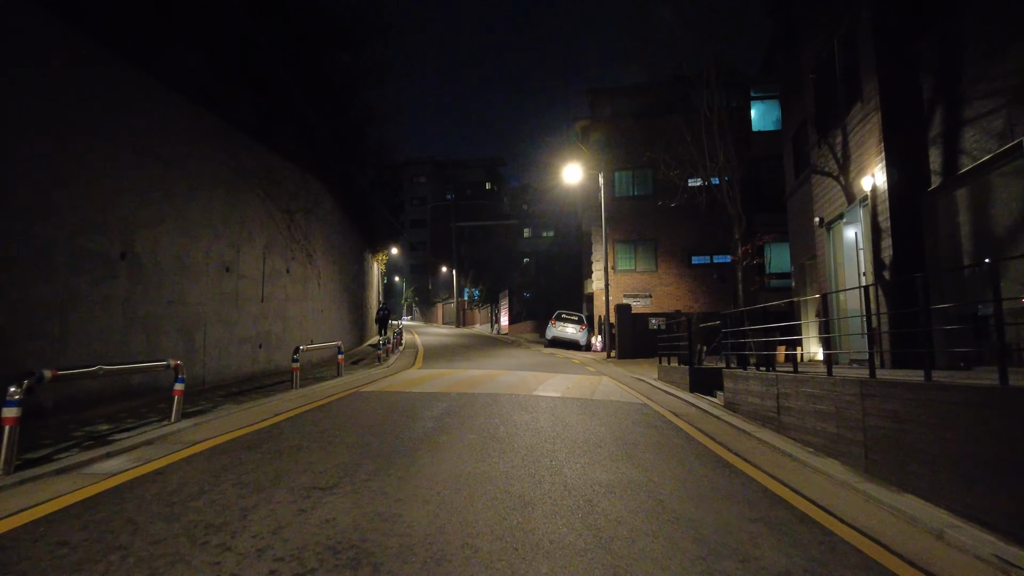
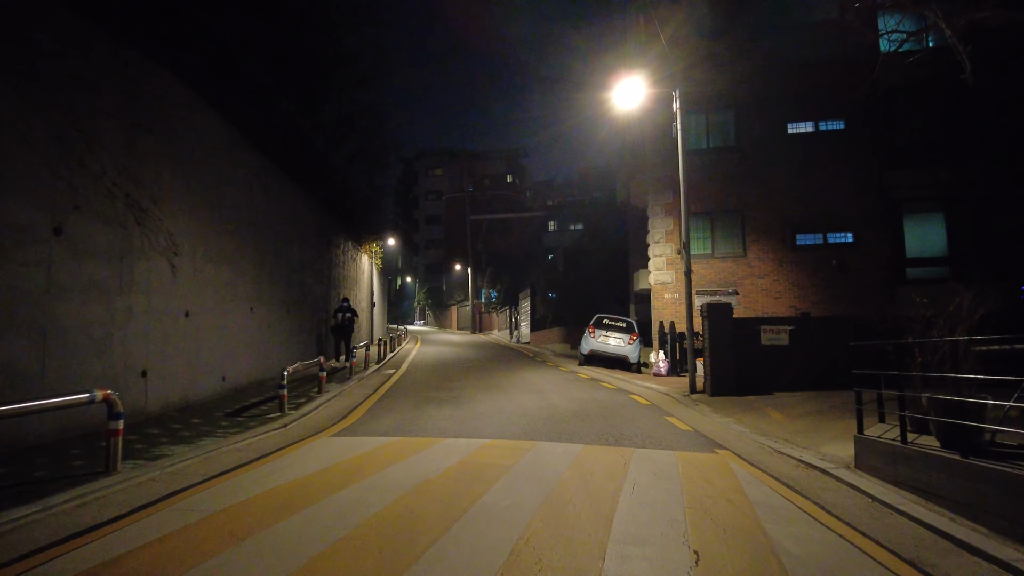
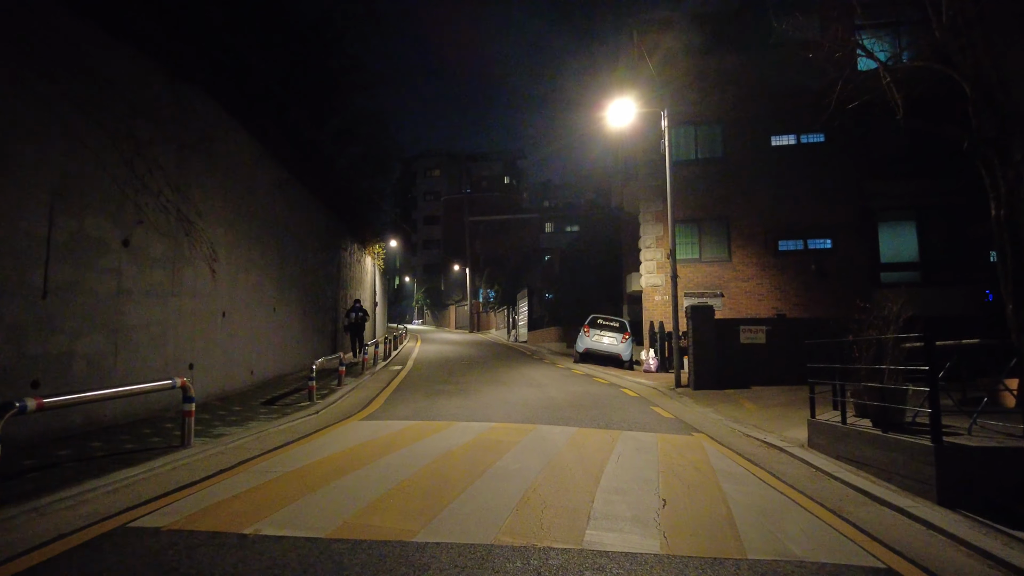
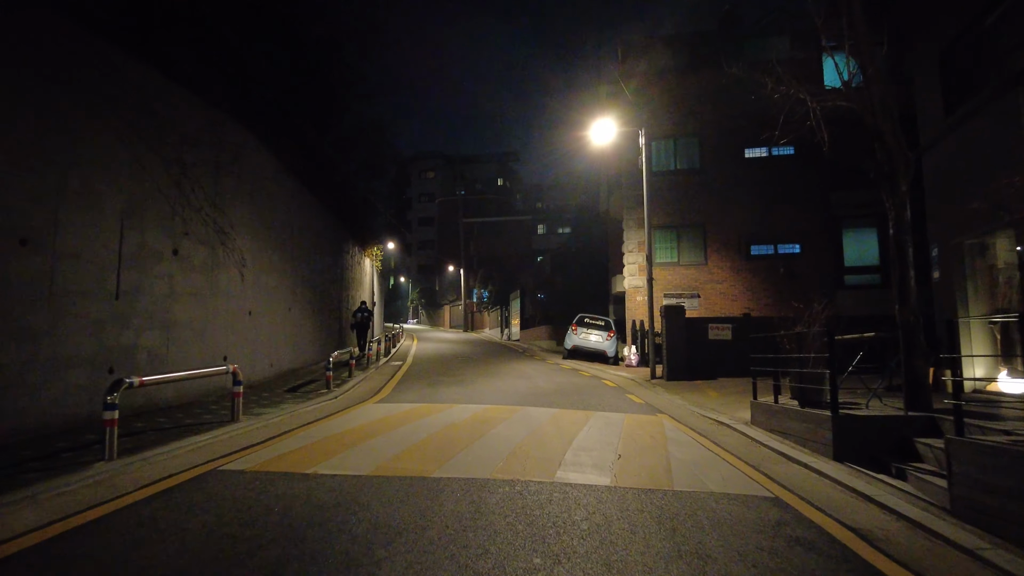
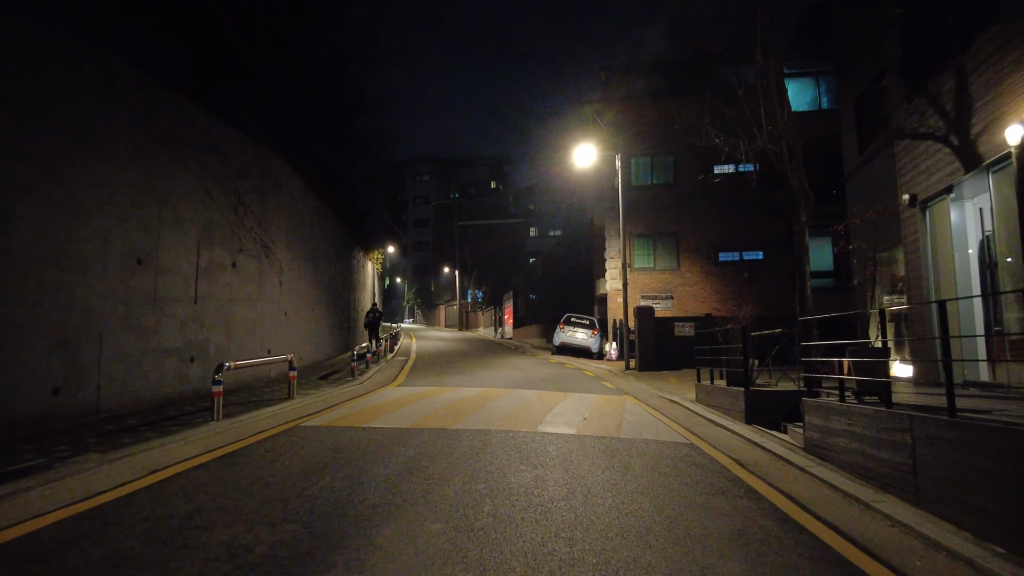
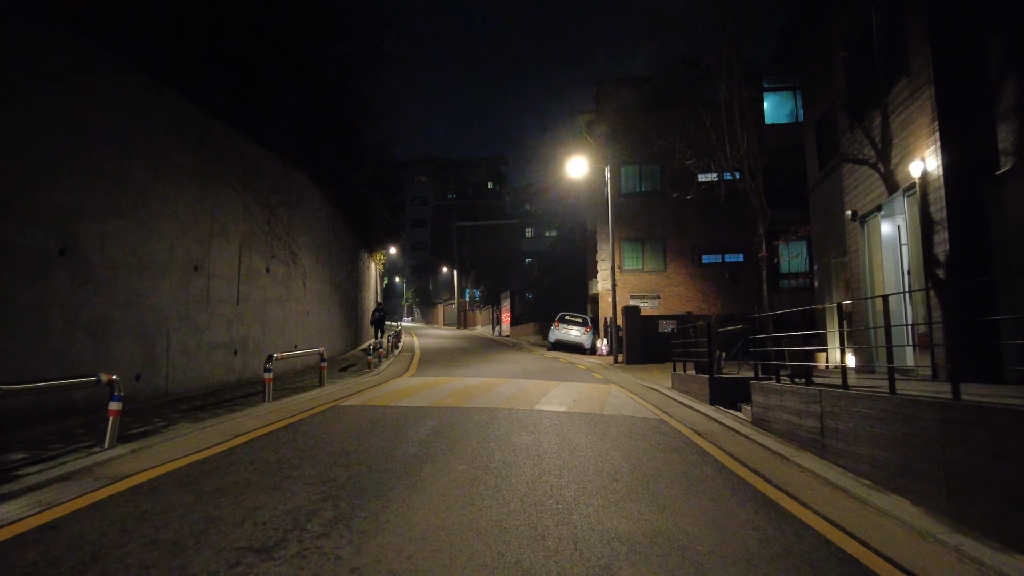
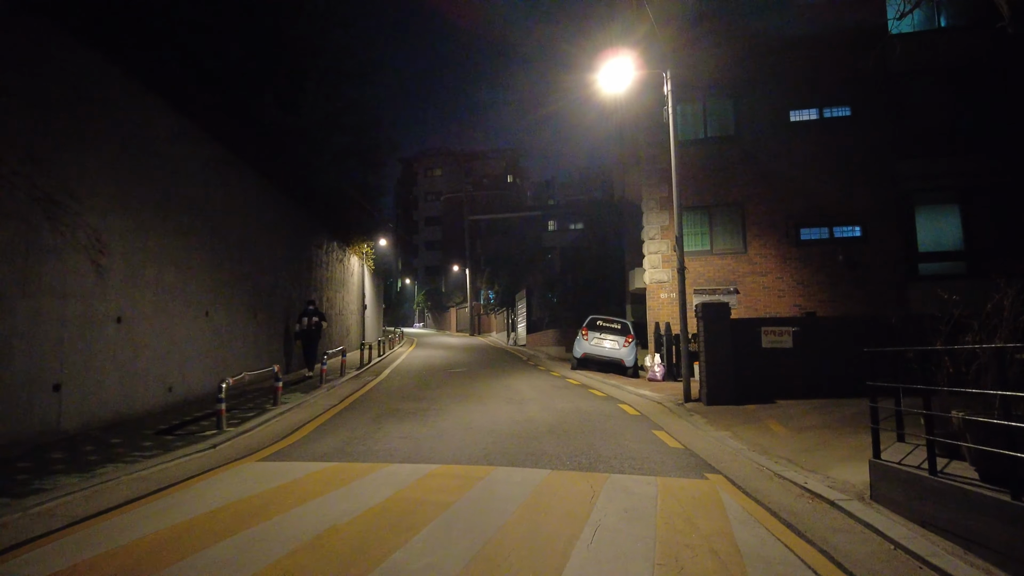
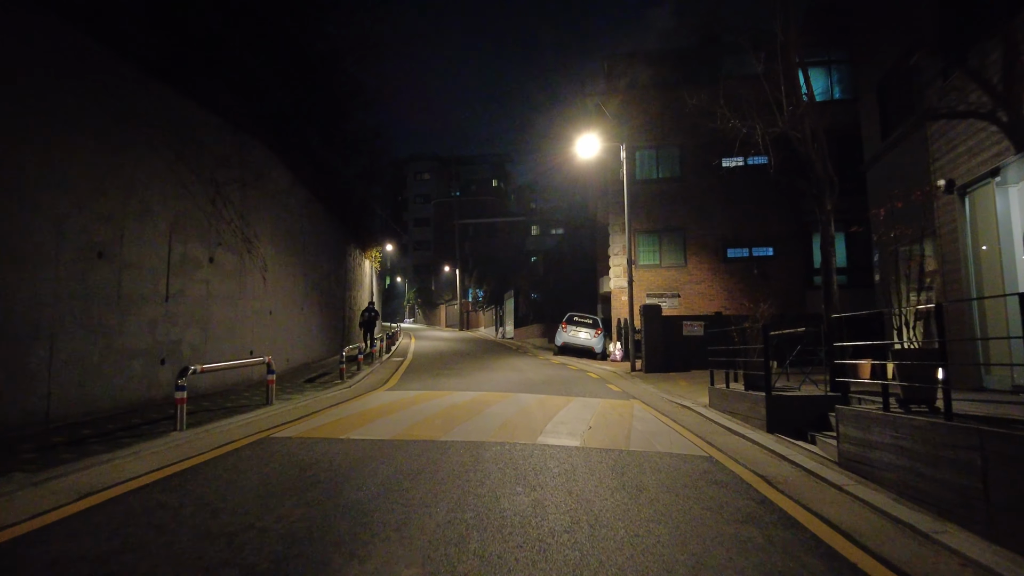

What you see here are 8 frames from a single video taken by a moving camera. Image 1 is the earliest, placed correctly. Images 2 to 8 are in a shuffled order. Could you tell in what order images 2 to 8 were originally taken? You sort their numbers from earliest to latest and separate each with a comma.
6, 5, 8, 4, 3, 2, 7
